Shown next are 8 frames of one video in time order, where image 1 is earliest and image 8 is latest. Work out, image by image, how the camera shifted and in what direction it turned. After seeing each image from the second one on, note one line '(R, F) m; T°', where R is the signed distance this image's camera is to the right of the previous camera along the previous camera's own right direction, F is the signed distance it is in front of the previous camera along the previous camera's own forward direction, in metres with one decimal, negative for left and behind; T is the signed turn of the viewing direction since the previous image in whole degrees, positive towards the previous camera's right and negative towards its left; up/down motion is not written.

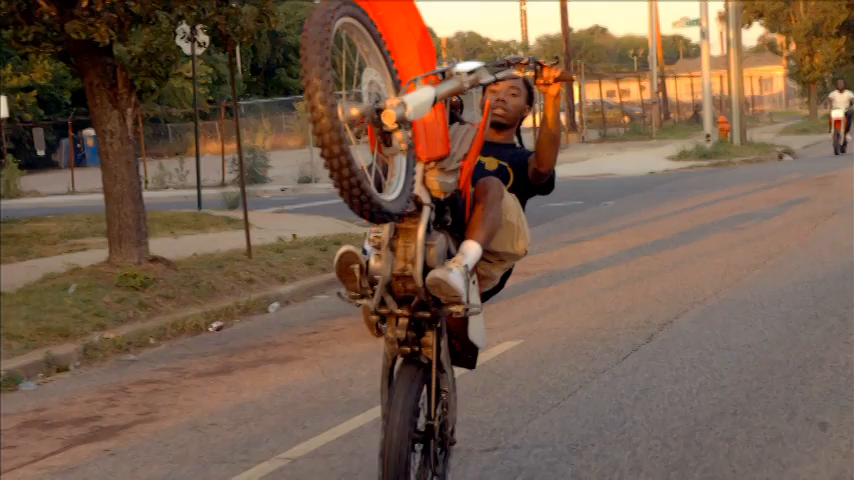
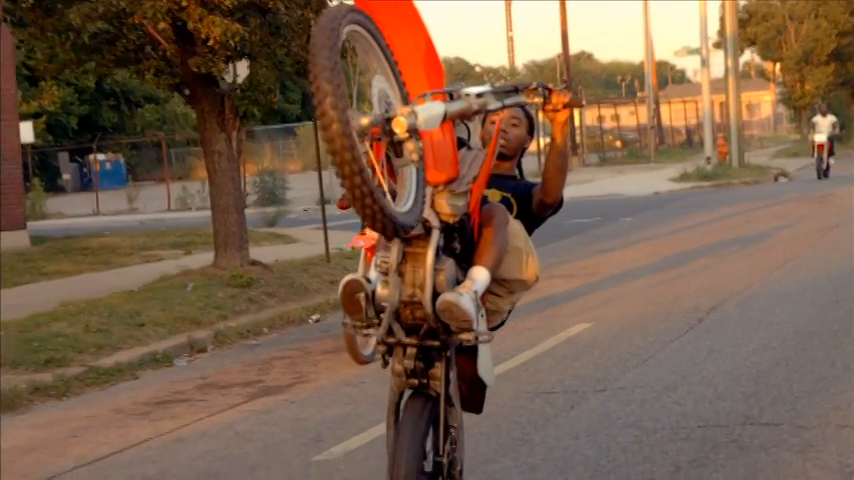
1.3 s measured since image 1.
(-0.7, -1.6) m; +1°
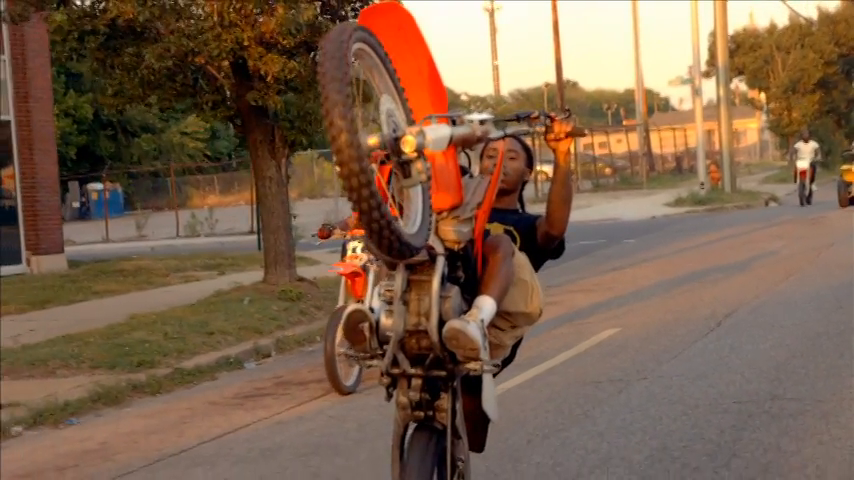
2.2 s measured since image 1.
(-0.4, -1.1) m; +1°
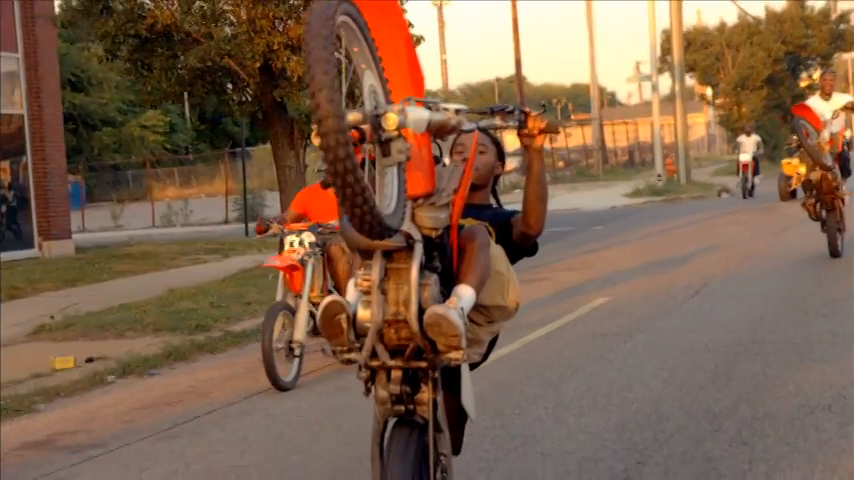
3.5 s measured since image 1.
(-0.6, -1.5) m; +2°
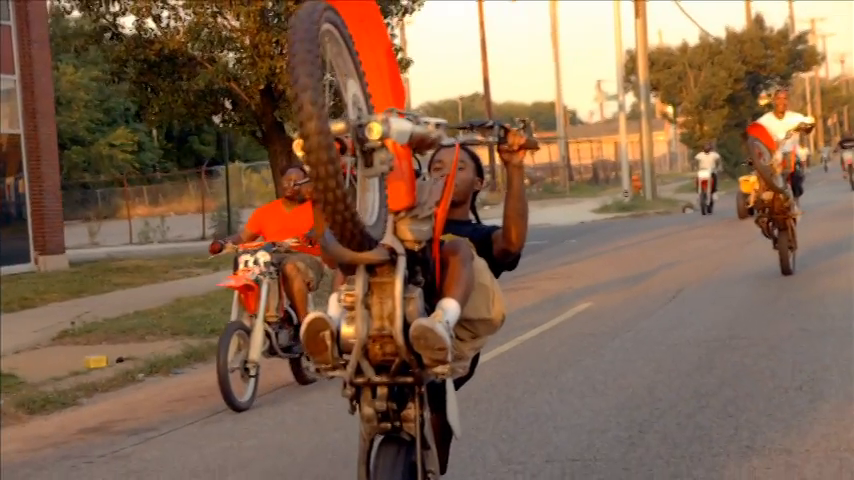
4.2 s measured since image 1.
(-0.3, -0.9) m; +2°
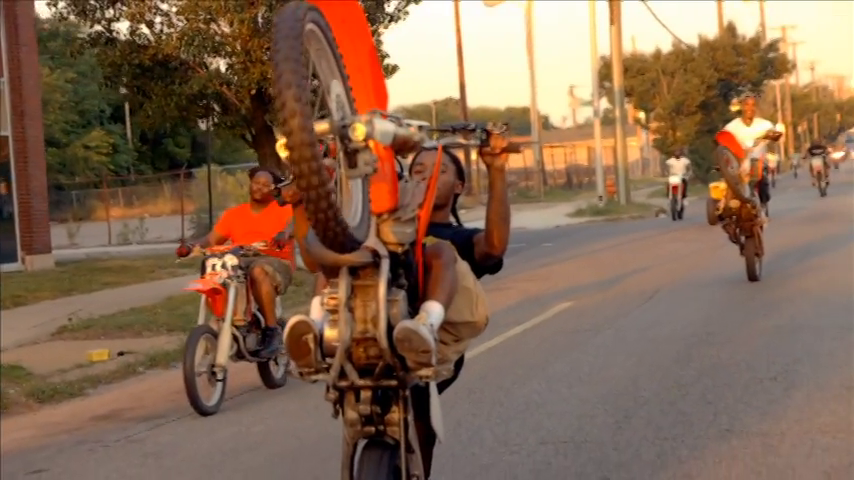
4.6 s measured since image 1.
(-0.1, -0.5) m; +1°
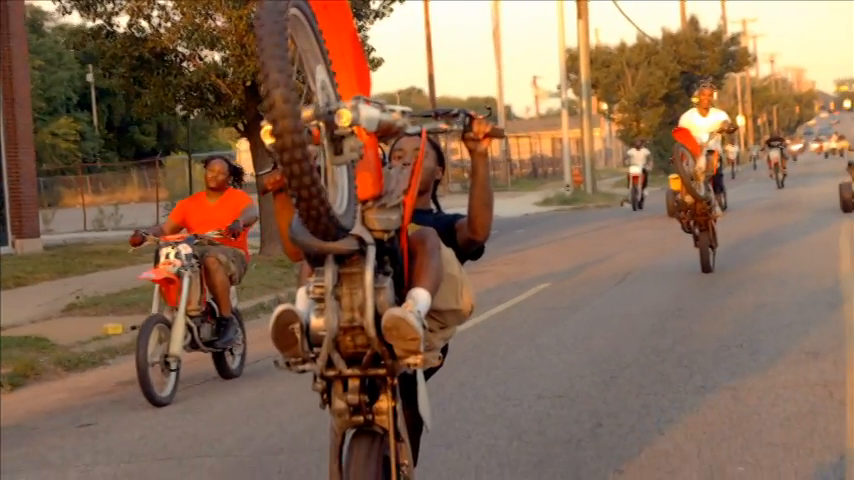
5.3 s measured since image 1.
(-0.3, -0.9) m; +2°
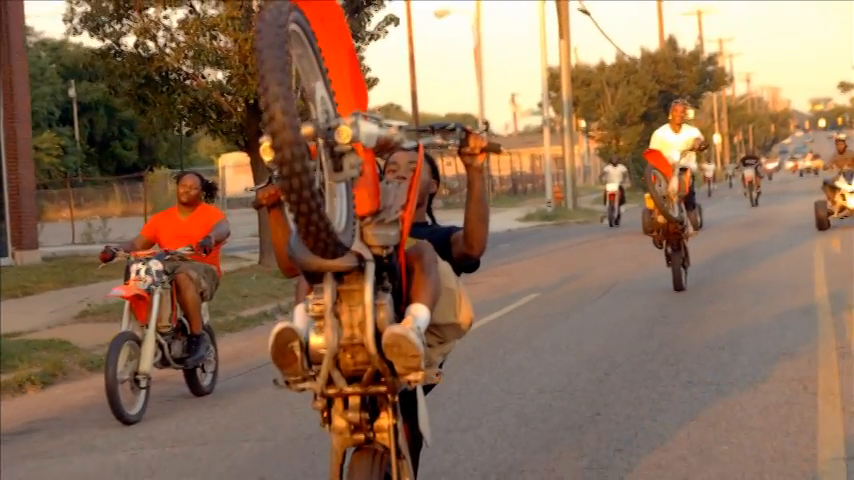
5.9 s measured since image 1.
(-0.2, -0.7) m; +1°
